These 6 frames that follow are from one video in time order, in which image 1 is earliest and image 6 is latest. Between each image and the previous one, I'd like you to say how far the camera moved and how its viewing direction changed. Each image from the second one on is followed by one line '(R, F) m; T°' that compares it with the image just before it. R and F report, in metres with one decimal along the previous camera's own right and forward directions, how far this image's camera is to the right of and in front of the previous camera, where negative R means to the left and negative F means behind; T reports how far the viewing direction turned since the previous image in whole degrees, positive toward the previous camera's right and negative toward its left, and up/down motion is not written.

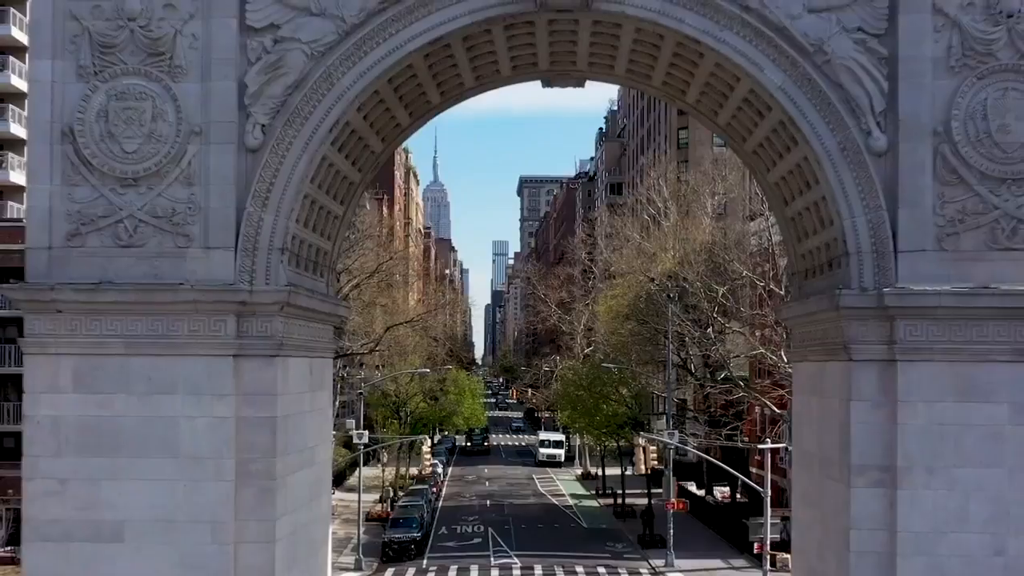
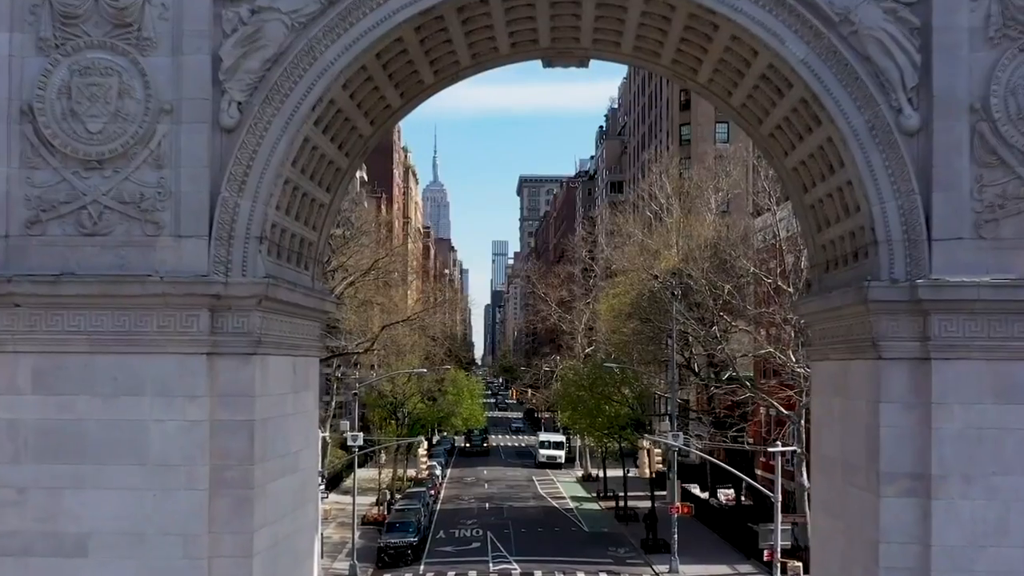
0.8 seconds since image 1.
(0.0, +1.3) m; 0°
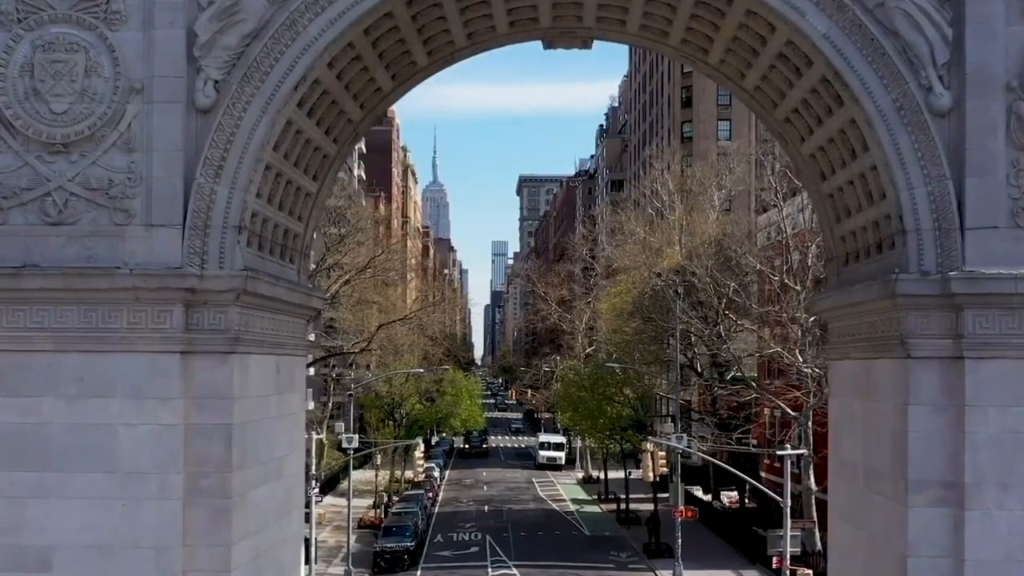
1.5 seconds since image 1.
(0.0, +1.1) m; 0°
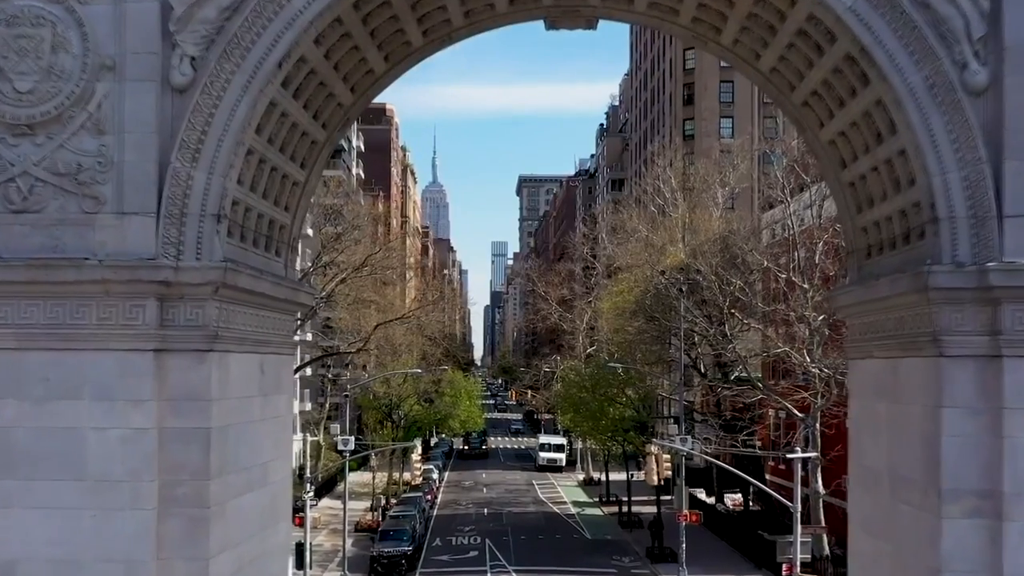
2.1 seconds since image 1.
(0.0, +1.0) m; 0°
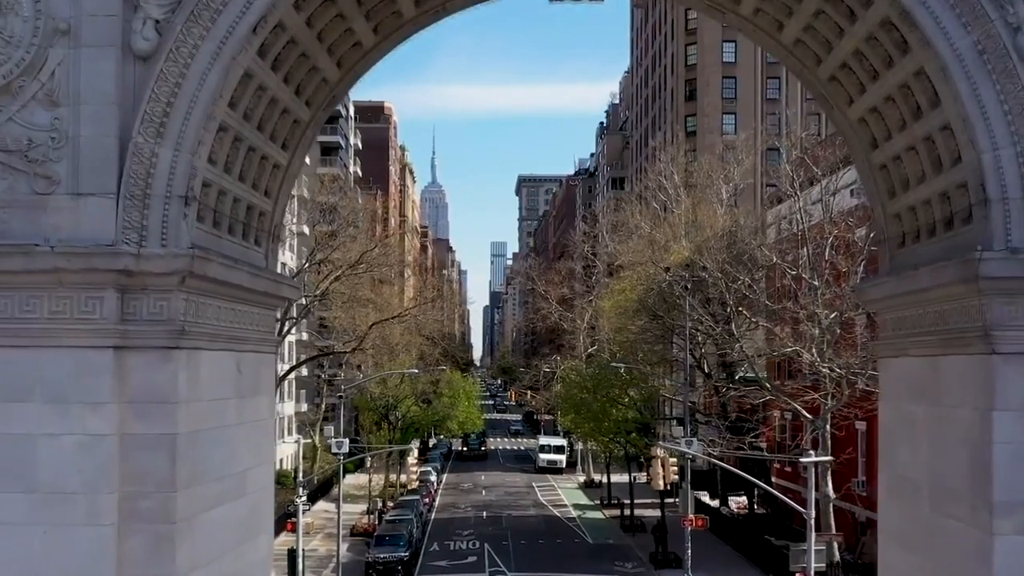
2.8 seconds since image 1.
(0.0, +1.3) m; 0°
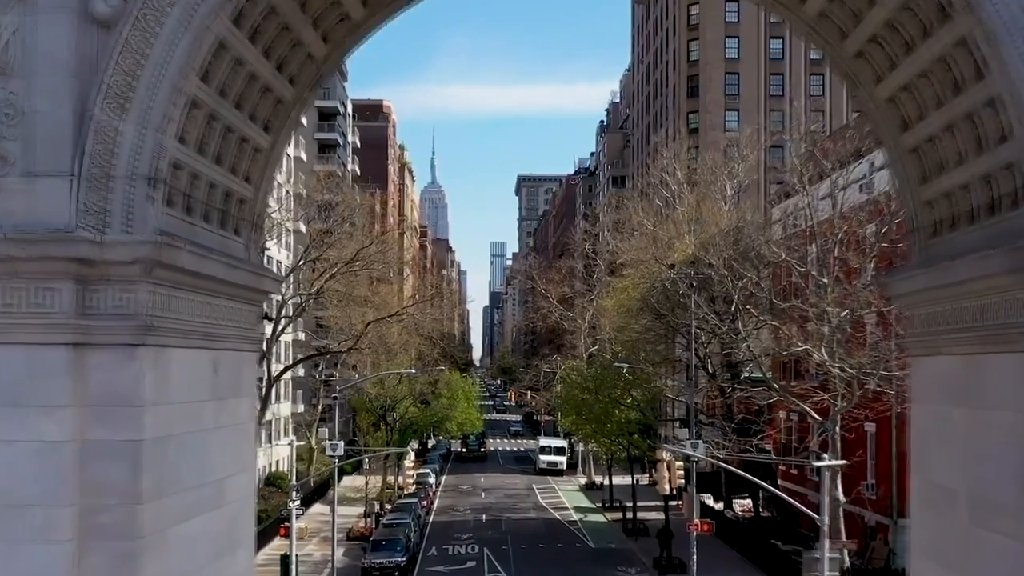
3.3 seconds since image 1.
(0.0, +1.1) m; 0°
